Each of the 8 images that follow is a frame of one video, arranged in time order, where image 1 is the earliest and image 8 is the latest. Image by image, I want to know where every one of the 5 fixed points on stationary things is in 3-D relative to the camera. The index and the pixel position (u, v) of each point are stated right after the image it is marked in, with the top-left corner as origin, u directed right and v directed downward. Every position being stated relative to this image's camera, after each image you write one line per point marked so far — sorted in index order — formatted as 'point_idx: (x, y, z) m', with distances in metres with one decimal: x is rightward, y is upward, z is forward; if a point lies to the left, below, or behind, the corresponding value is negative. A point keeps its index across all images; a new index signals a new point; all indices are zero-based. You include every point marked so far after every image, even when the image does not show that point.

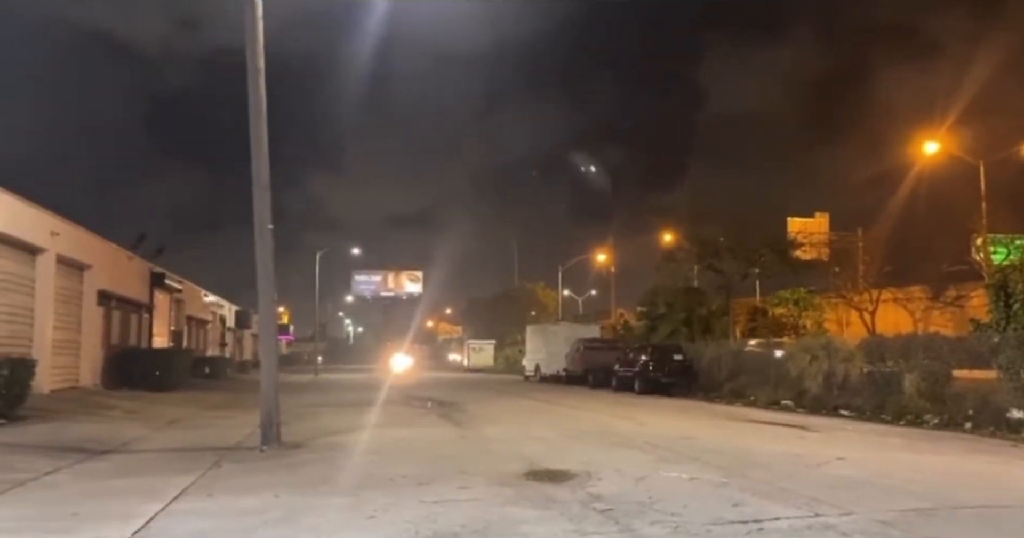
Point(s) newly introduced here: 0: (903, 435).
0: (+7.5, -3.1, +15.9) m
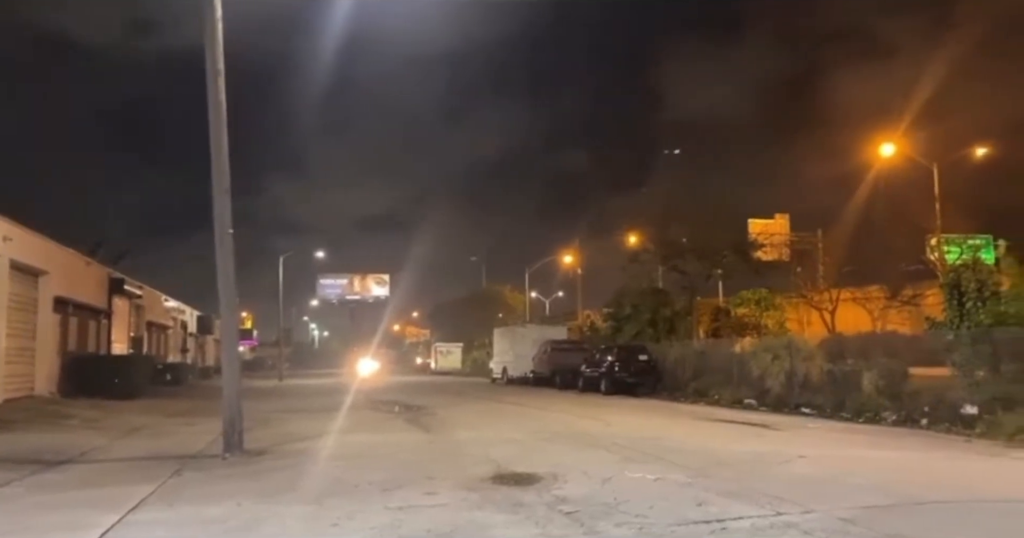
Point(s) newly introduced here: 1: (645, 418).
0: (+6.8, -3.2, +16.2) m
1: (+3.0, -3.4, +18.7) m
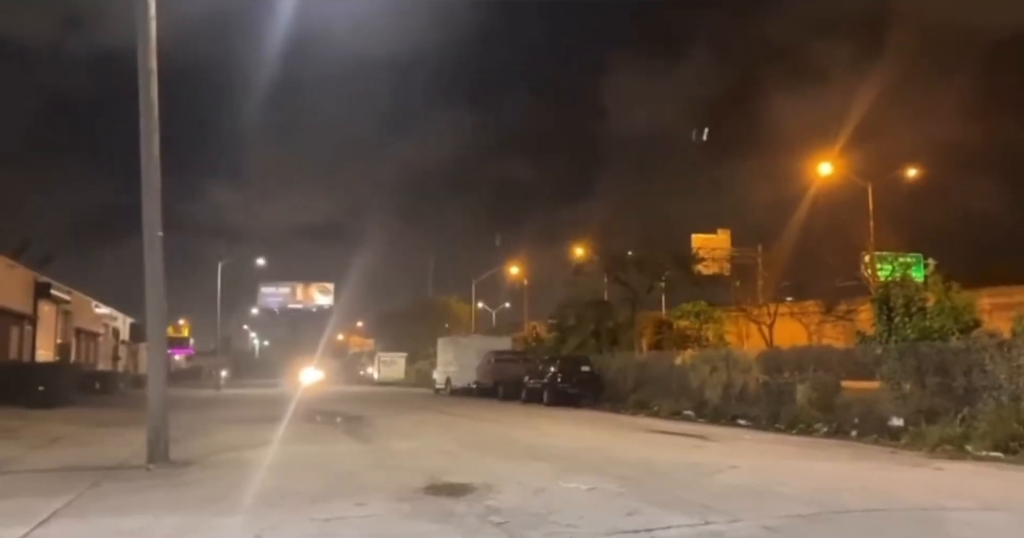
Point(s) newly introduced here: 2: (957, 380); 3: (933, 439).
0: (+5.6, -3.4, +16.5) m
1: (+1.6, -3.6, +18.8) m
2: (+10.1, -2.5, +18.9) m
3: (+8.9, -3.6, +17.6) m
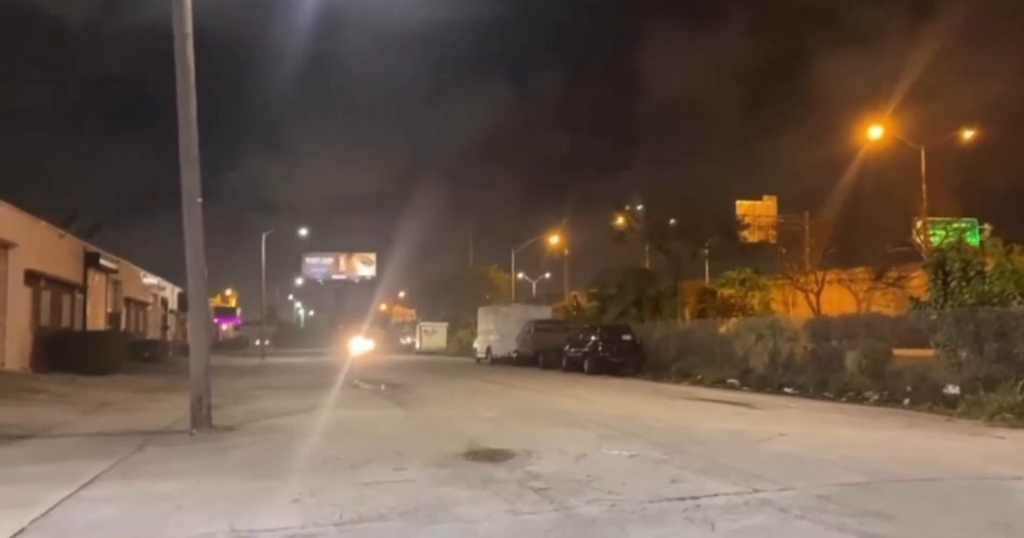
0: (+6.4, -2.7, +16.1) m
1: (+2.6, -2.9, +18.5) m
2: (+11.0, -1.7, +18.2) m
3: (+9.8, -2.8, +17.1) m
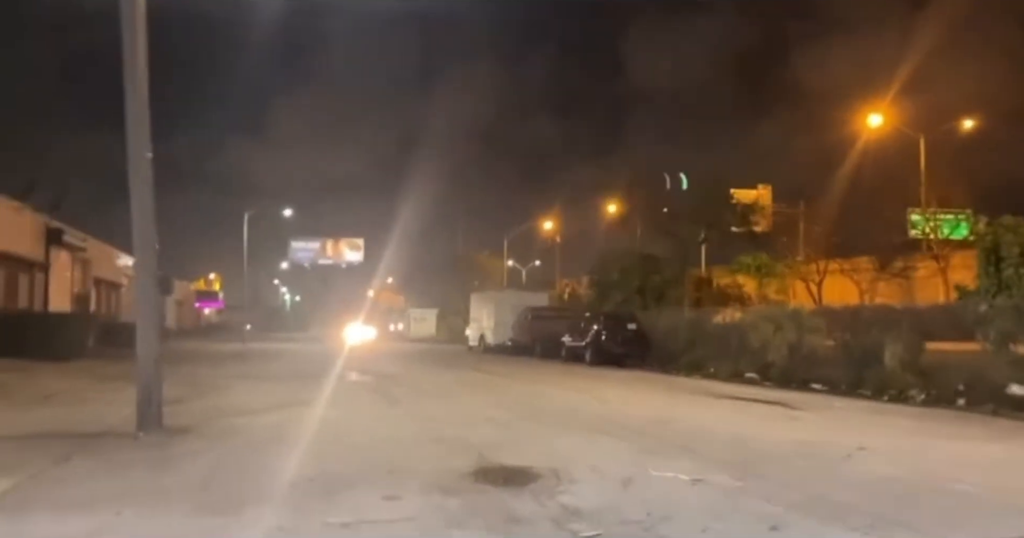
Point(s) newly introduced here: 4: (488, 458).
0: (+6.5, -2.4, +14.2) m
1: (+2.6, -2.5, +16.7) m
2: (+11.0, -1.4, +16.4) m
3: (+9.8, -2.6, +15.3) m
4: (-0.2, -1.8, +8.0) m
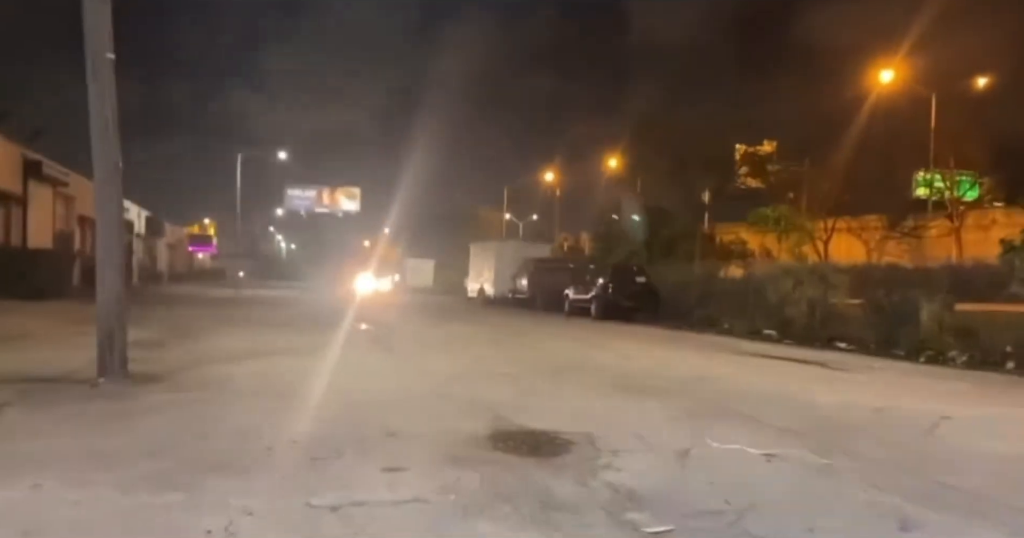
0: (+6.6, -1.7, +13.1) m
1: (+2.7, -1.5, +15.5) m
2: (+11.2, -0.6, +15.3) m
3: (+10.0, -1.8, +14.2) m
4: (-0.1, -1.2, +6.8) m
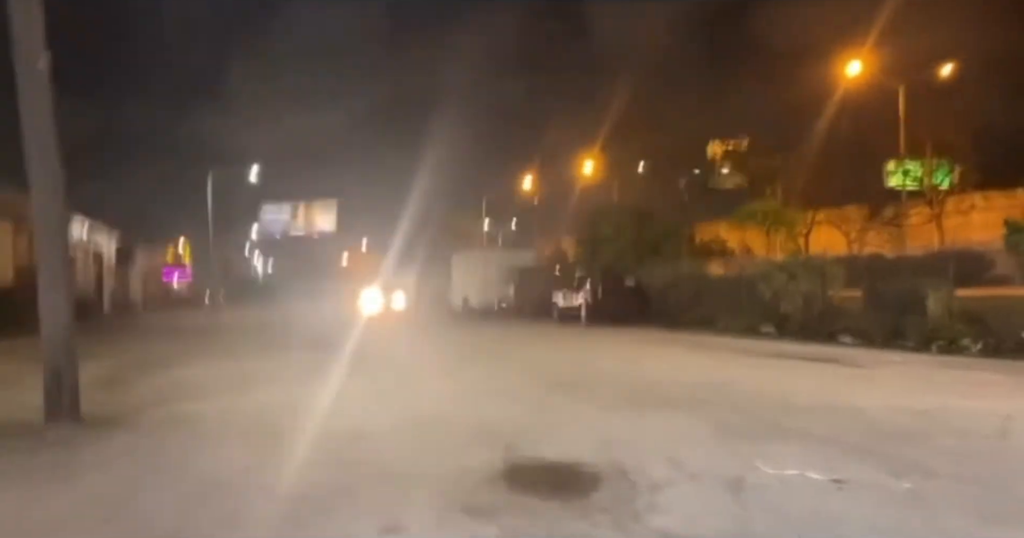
0: (+6.6, -1.4, +12.5) m
1: (+2.6, -1.5, +14.8) m
2: (+11.0, -0.2, +14.8) m
3: (+9.9, -1.4, +13.6) m
4: (0.0, -1.3, +6.0) m
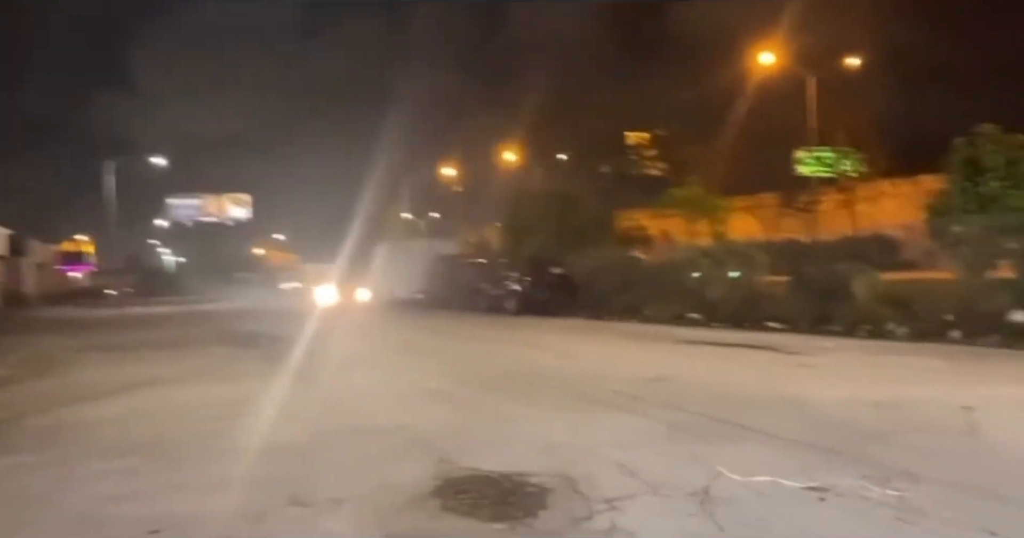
0: (+5.5, -1.2, +12.5) m
1: (+1.4, -1.3, +14.4) m
2: (+9.7, +0.1, +15.1) m
3: (+8.7, -1.1, +13.9) m
4: (-0.4, -1.2, +5.4) m
